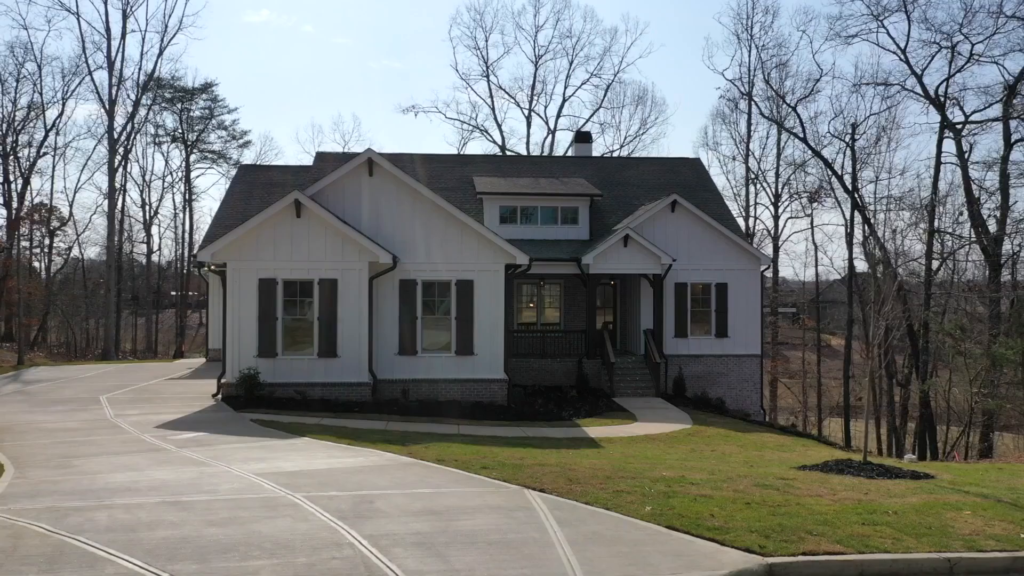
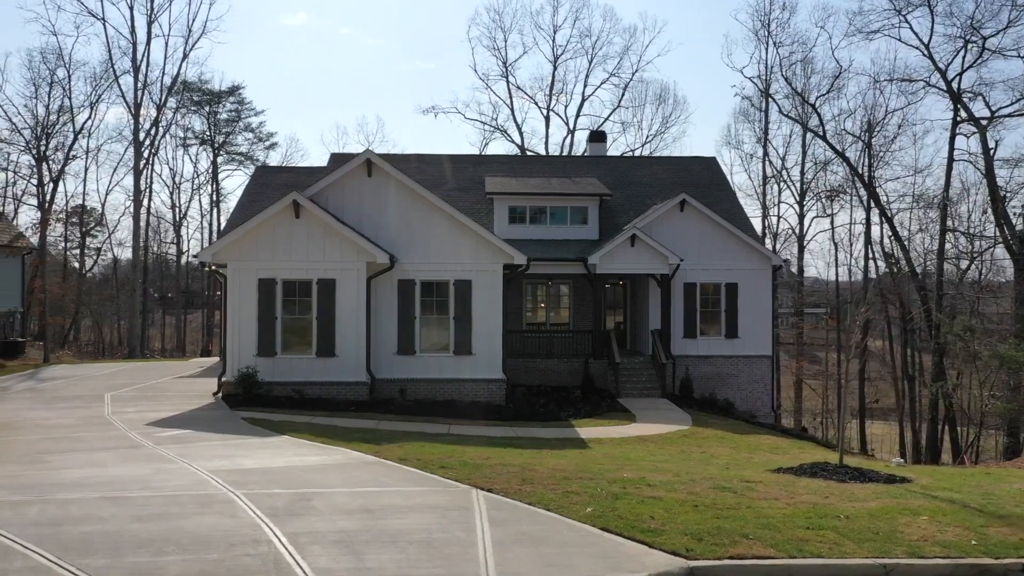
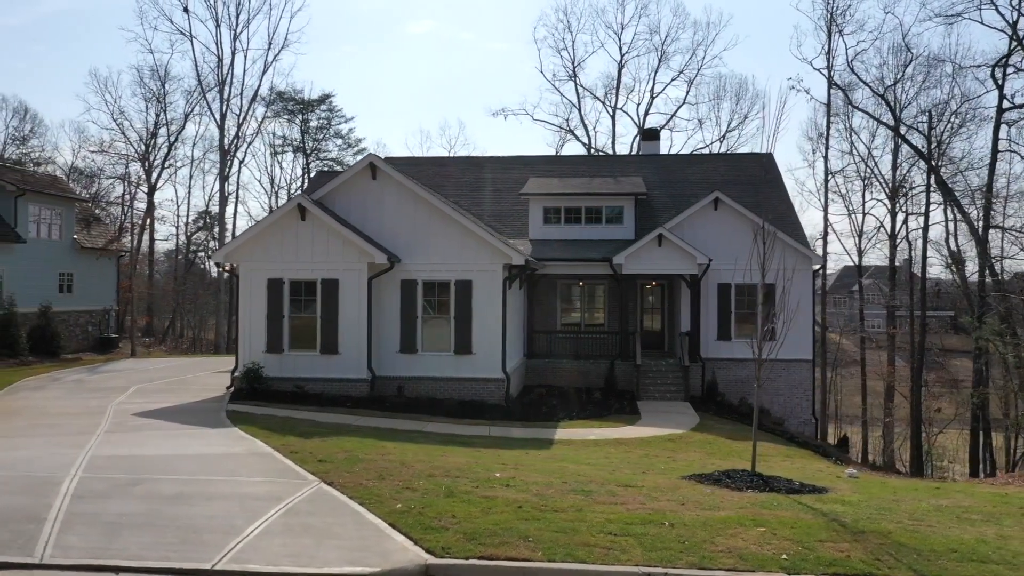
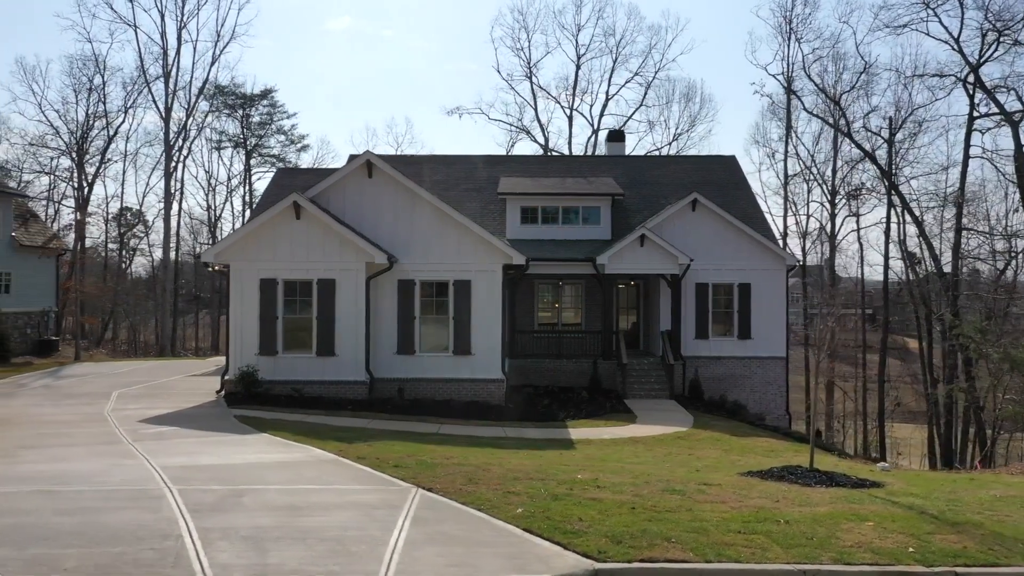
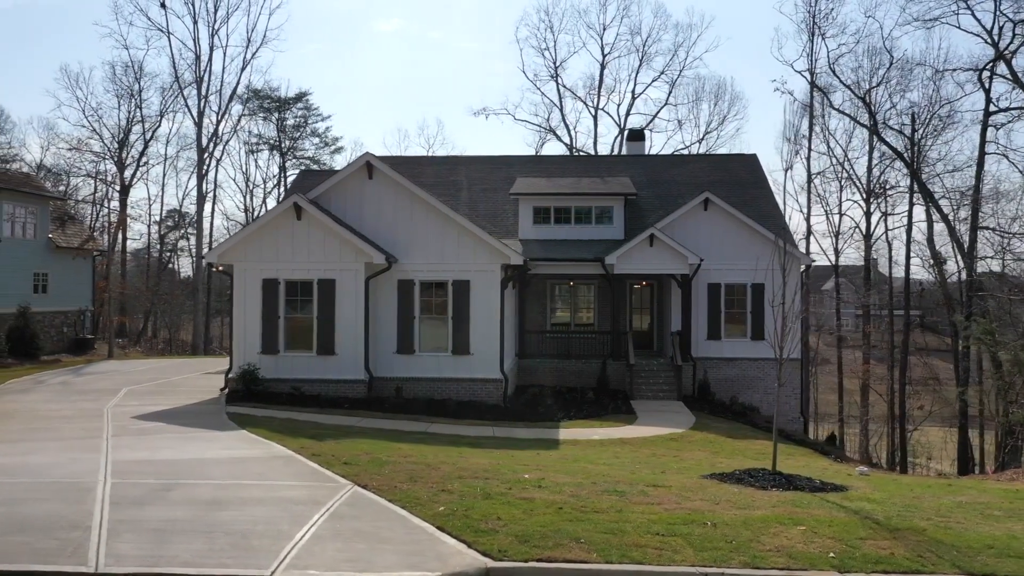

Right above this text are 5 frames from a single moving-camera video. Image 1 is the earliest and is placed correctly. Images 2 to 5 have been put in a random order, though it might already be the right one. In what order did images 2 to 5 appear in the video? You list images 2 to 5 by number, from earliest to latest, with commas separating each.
2, 4, 5, 3
